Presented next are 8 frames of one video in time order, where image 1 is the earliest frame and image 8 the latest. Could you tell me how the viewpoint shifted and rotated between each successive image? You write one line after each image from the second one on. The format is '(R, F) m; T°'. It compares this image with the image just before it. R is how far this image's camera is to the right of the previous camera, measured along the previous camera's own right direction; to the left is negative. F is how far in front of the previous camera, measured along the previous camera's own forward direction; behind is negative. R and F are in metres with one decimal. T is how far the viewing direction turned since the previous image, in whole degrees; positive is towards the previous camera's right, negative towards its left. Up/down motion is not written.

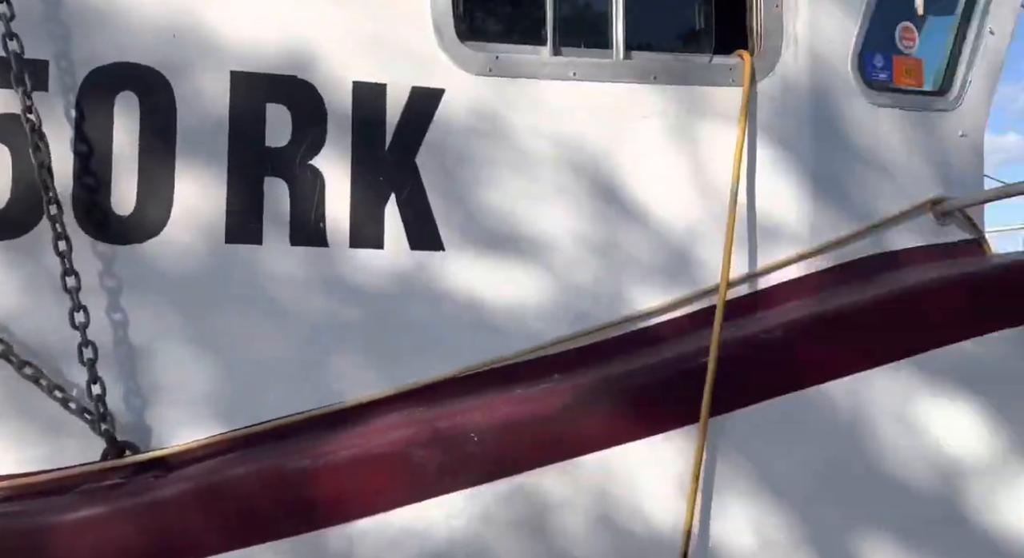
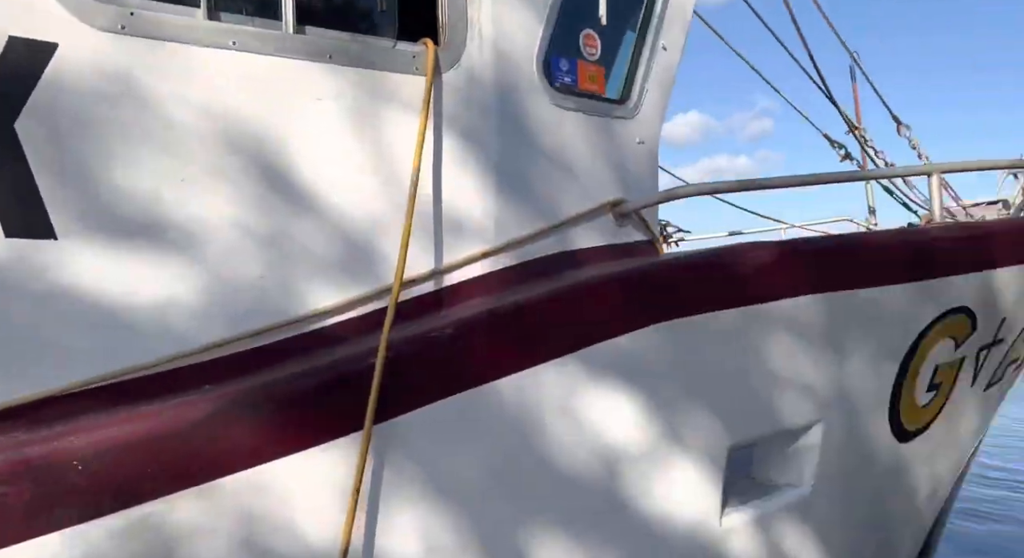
(+0.1, +0.1) m; +18°
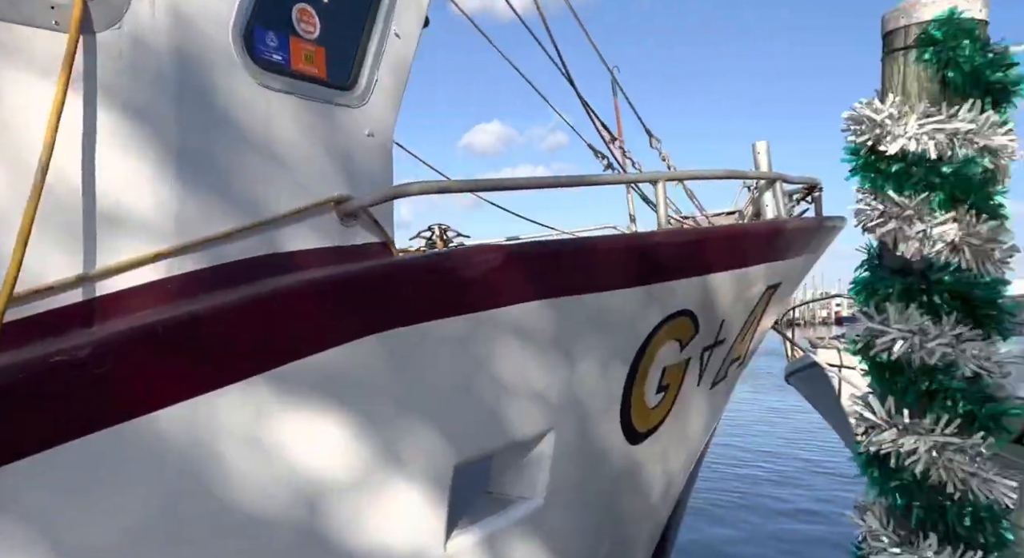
(+0.2, +0.1) m; +15°
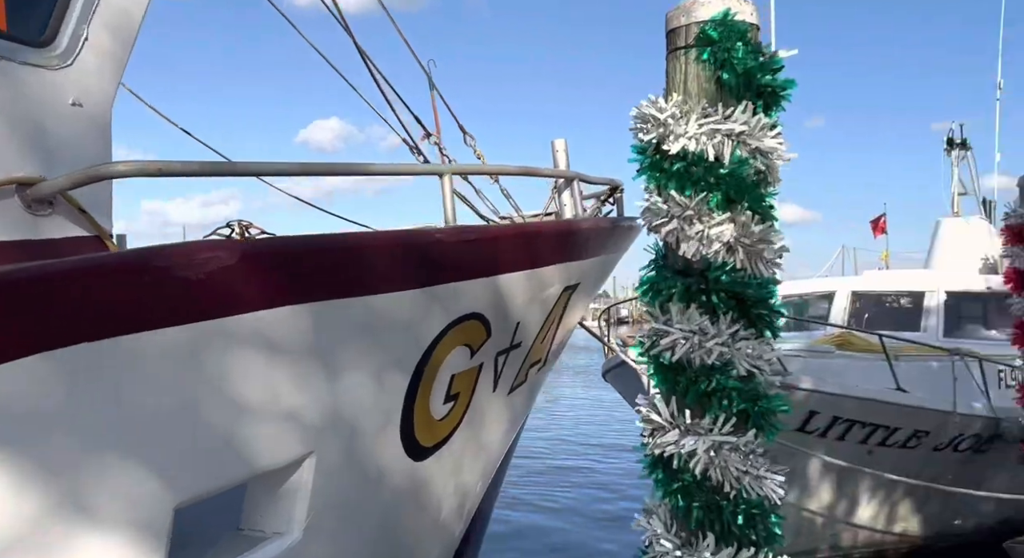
(+0.2, +0.1) m; +12°
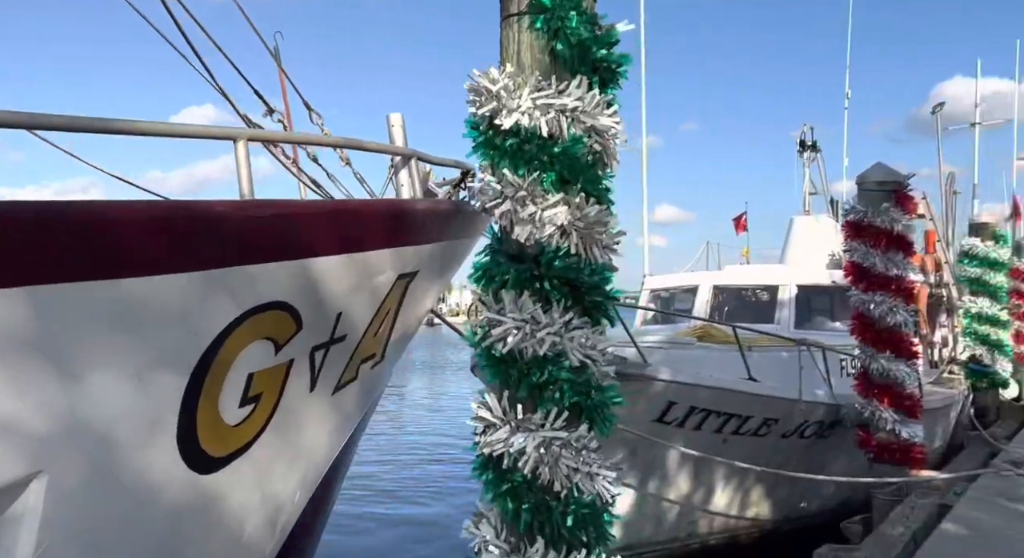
(+0.2, +0.2) m; +9°
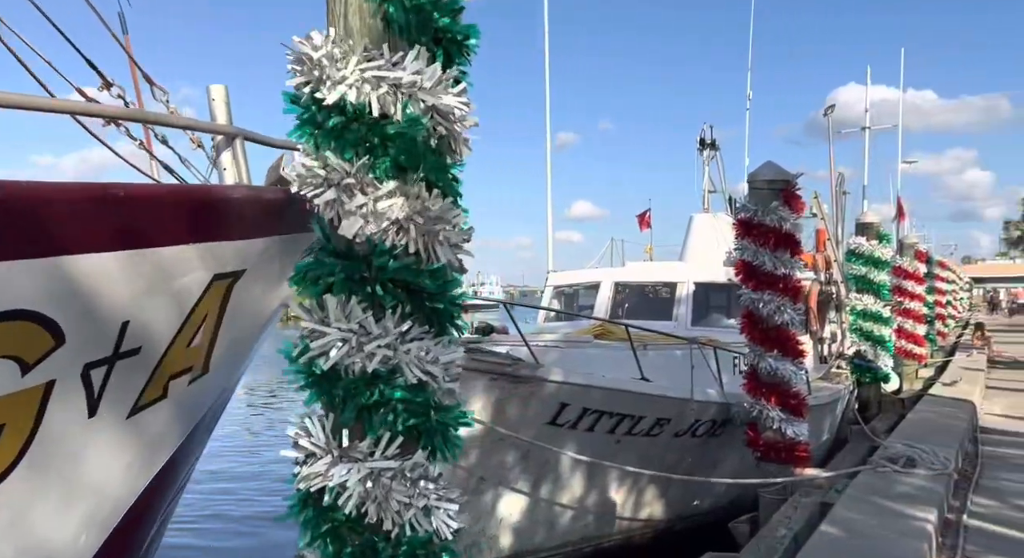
(+0.2, +0.2) m; +6°
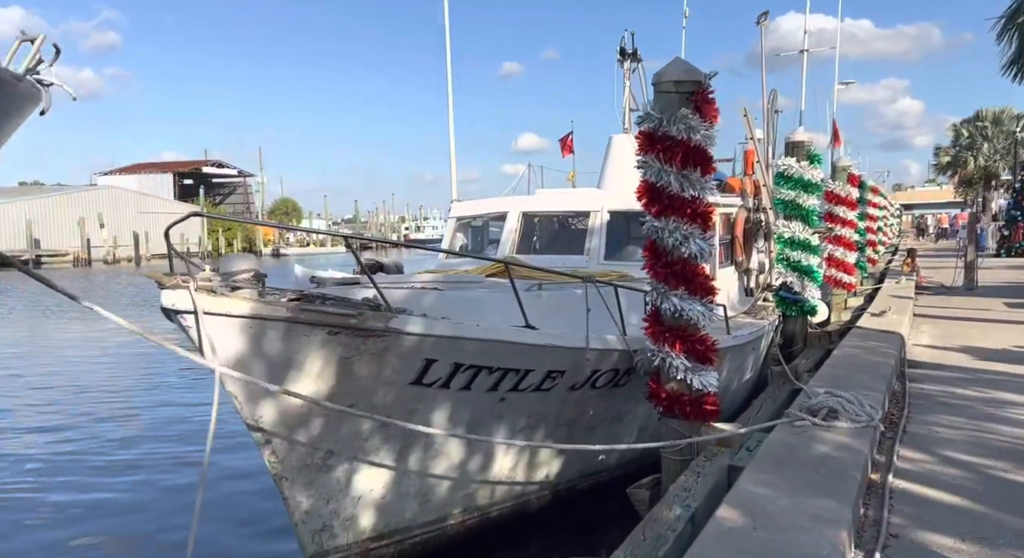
(+0.5, +0.9) m; +4°
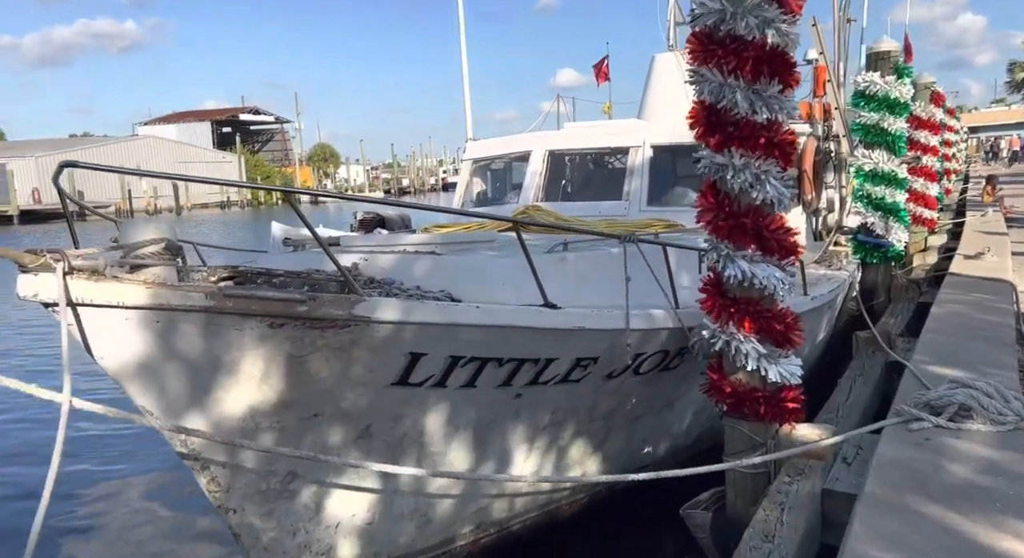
(+0.1, +1.1) m; -3°
